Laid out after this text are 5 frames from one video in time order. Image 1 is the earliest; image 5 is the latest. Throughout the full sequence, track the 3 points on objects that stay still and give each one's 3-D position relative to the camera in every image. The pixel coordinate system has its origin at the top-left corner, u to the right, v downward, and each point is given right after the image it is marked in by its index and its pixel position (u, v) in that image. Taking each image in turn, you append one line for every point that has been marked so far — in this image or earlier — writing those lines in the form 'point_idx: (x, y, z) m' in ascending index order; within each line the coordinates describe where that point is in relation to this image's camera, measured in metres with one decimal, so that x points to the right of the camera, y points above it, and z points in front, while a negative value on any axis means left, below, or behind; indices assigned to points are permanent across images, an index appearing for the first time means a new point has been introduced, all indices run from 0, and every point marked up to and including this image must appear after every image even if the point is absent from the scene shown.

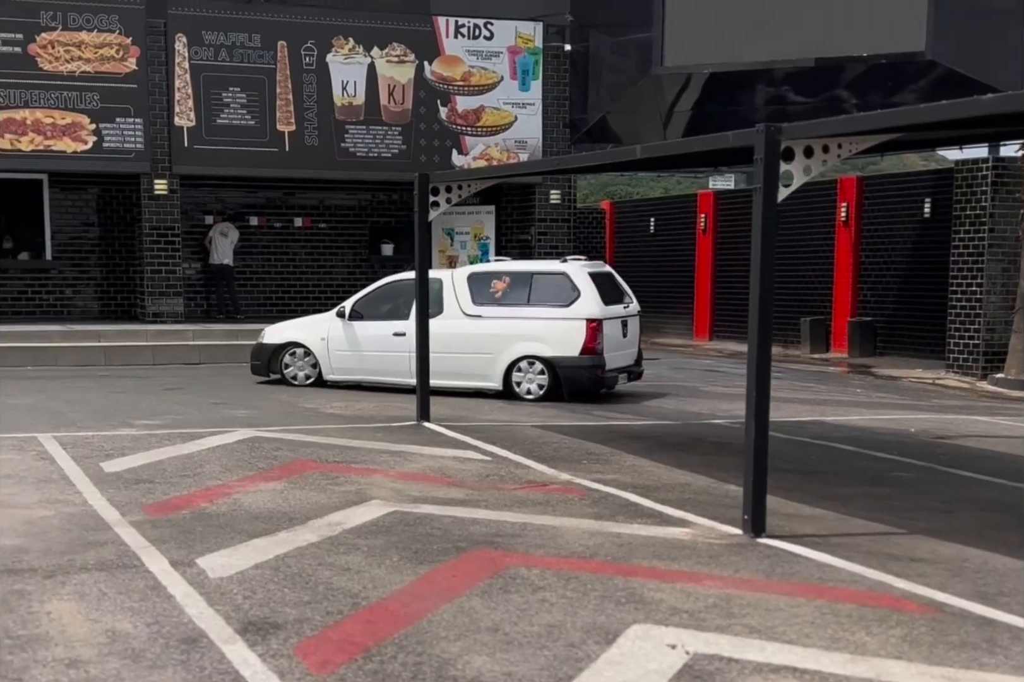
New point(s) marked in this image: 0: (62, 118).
0: (-4.7, +2.3, +15.1) m
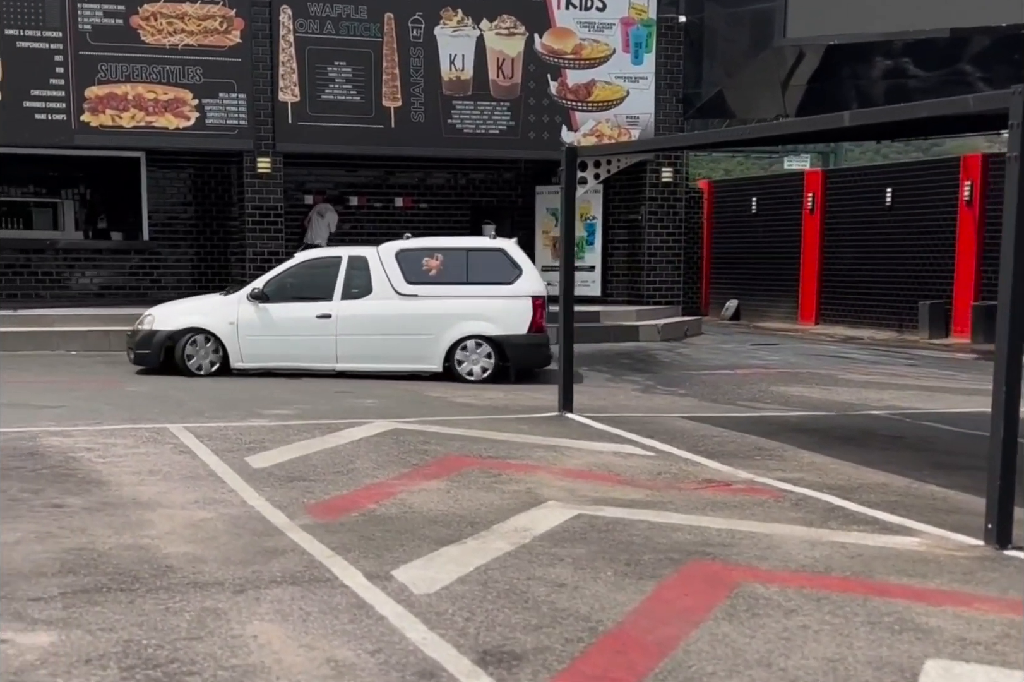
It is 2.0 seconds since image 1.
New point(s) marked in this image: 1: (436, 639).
0: (-3.5, +2.5, +14.6) m
1: (-0.2, -0.9, +4.3) m
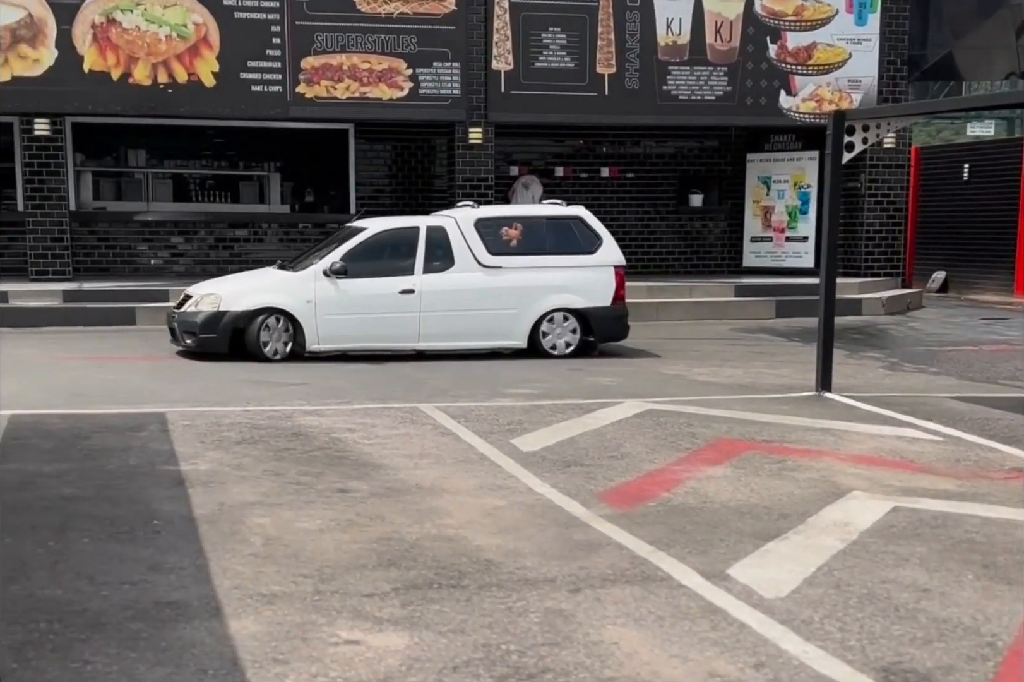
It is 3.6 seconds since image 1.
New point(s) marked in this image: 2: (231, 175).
0: (-1.3, +2.8, +14.4) m
1: (+0.8, -0.8, +3.9) m
2: (-3.3, +1.9, +16.7) m
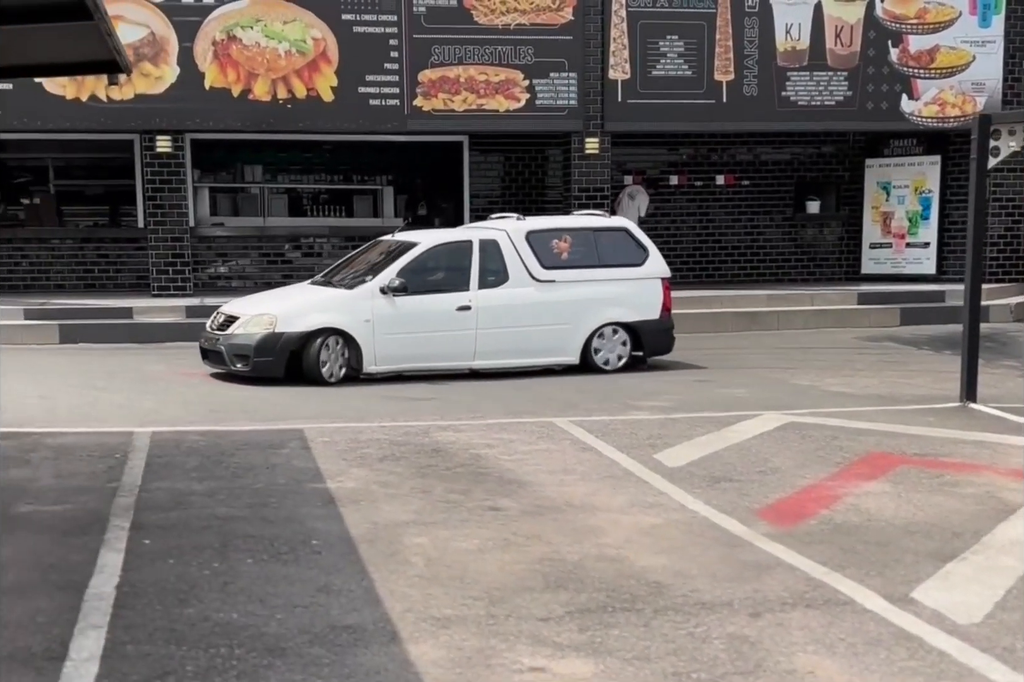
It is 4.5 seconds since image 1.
0: (-0.2, +2.7, +14.3) m
1: (+1.3, -0.9, +3.7) m
2: (-1.9, +1.8, +16.7) m
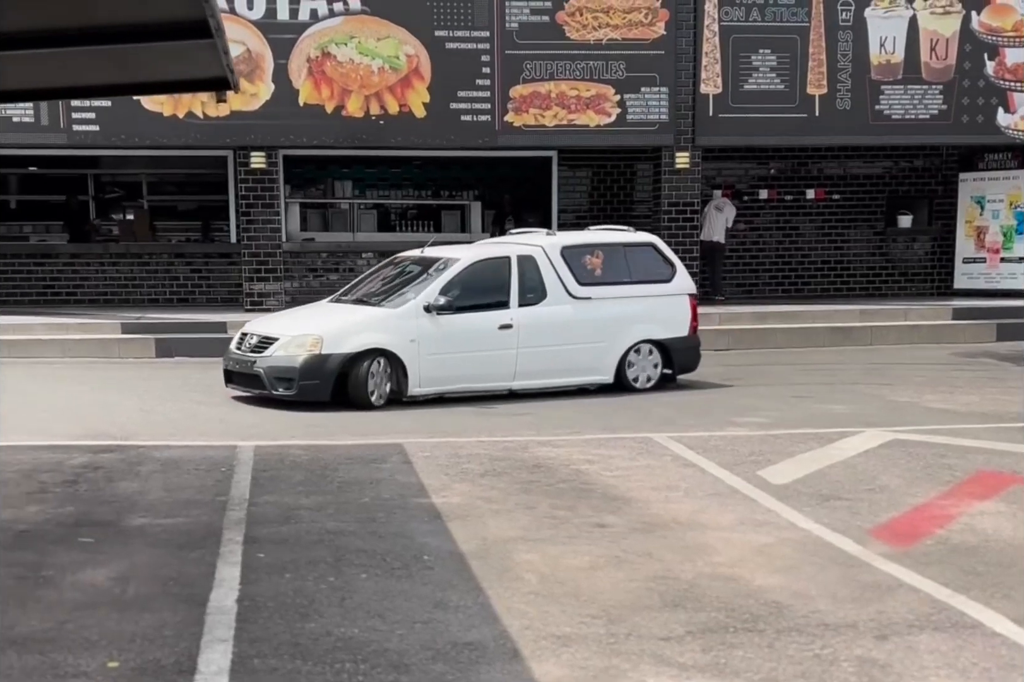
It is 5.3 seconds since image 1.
0: (+0.7, +2.5, +14.3) m
1: (+1.7, -0.9, +3.6) m
2: (-0.9, +1.6, +16.8) m
